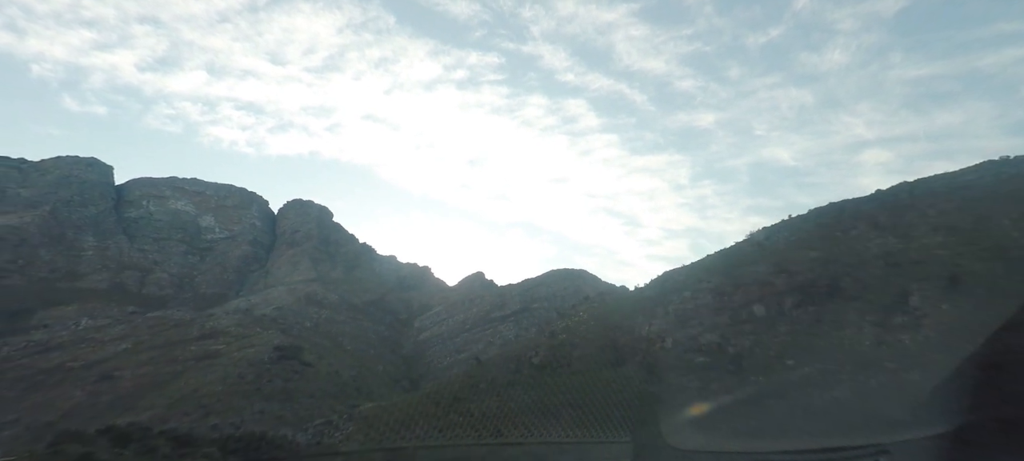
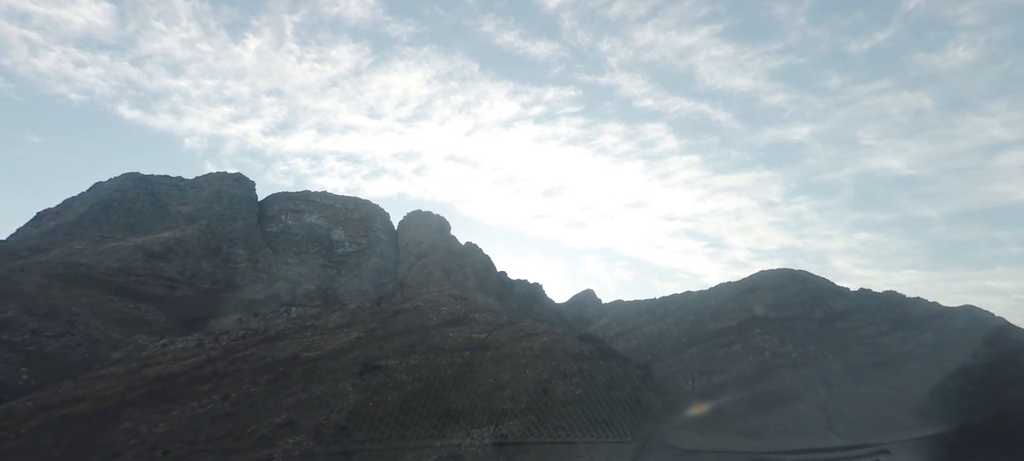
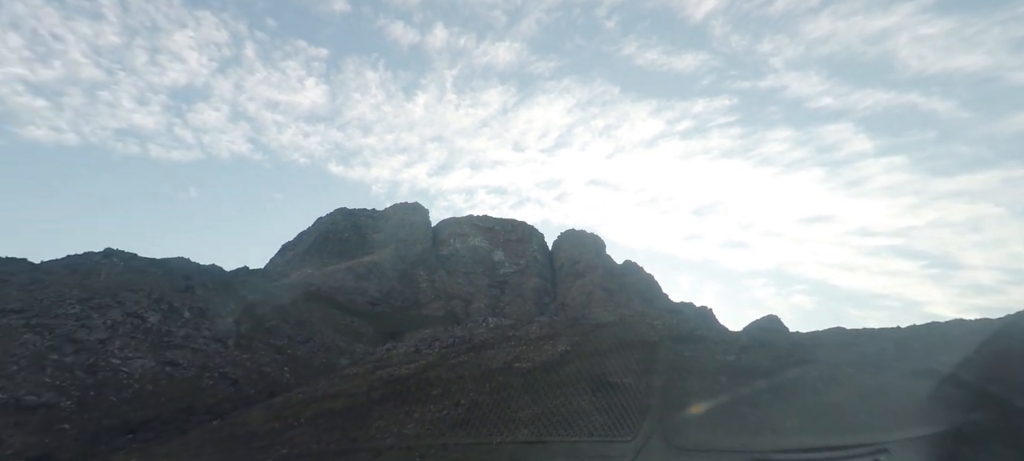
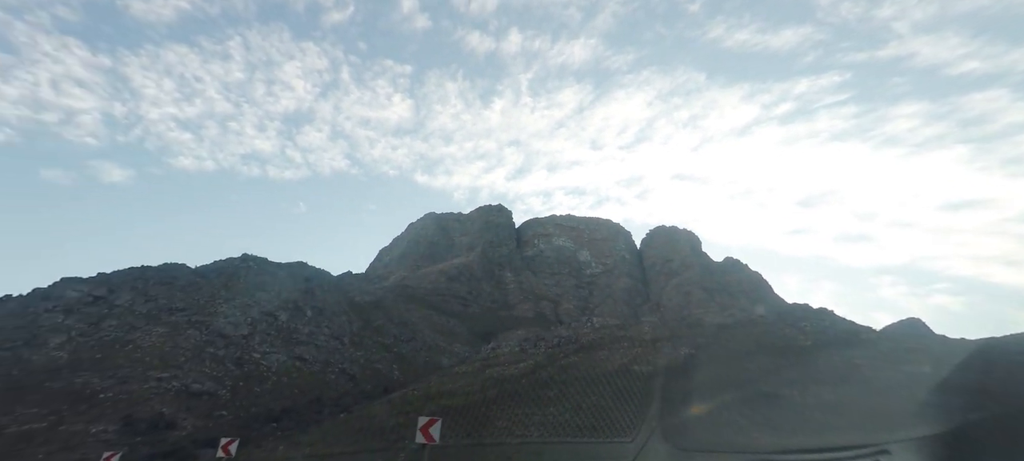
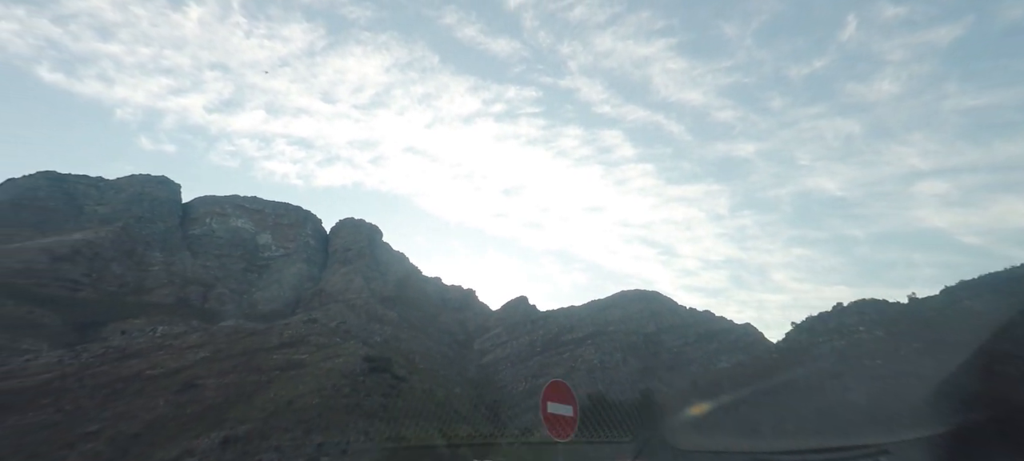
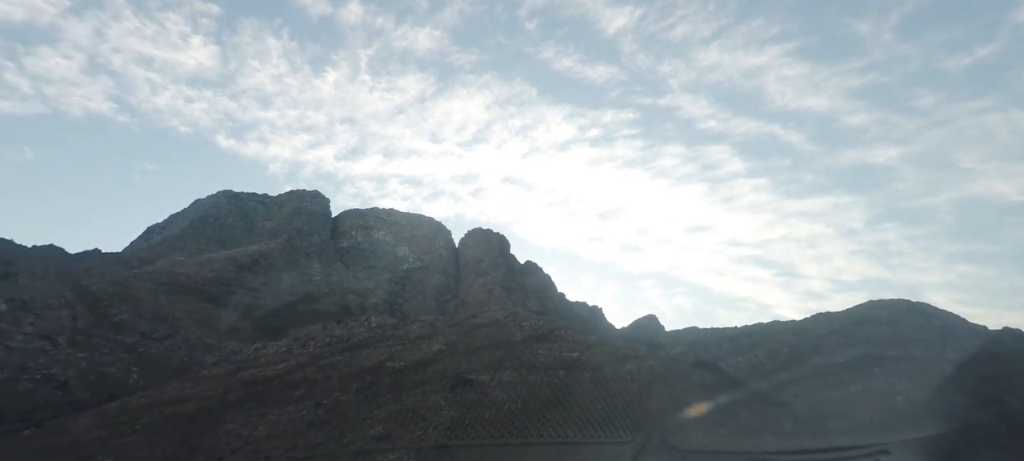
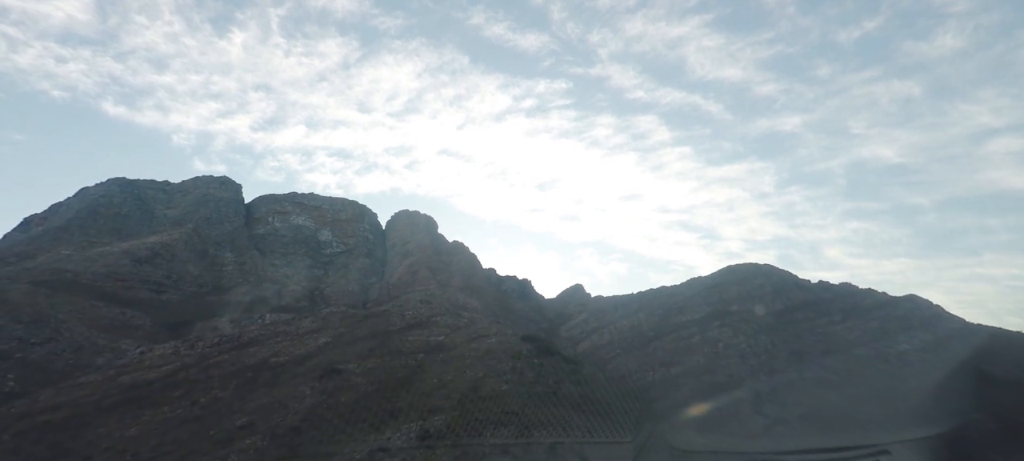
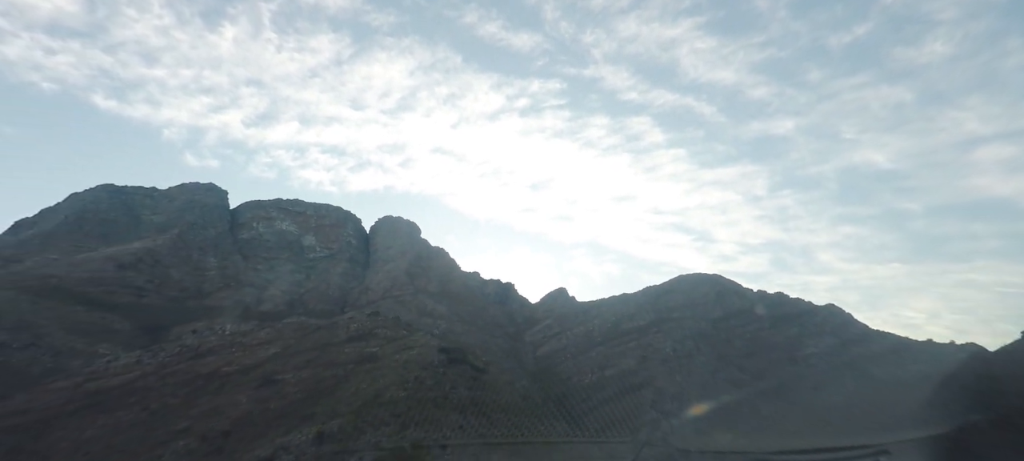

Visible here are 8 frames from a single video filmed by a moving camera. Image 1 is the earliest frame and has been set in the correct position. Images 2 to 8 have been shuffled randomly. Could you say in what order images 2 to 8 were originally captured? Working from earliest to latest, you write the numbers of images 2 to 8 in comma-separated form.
5, 8, 7, 2, 6, 3, 4
